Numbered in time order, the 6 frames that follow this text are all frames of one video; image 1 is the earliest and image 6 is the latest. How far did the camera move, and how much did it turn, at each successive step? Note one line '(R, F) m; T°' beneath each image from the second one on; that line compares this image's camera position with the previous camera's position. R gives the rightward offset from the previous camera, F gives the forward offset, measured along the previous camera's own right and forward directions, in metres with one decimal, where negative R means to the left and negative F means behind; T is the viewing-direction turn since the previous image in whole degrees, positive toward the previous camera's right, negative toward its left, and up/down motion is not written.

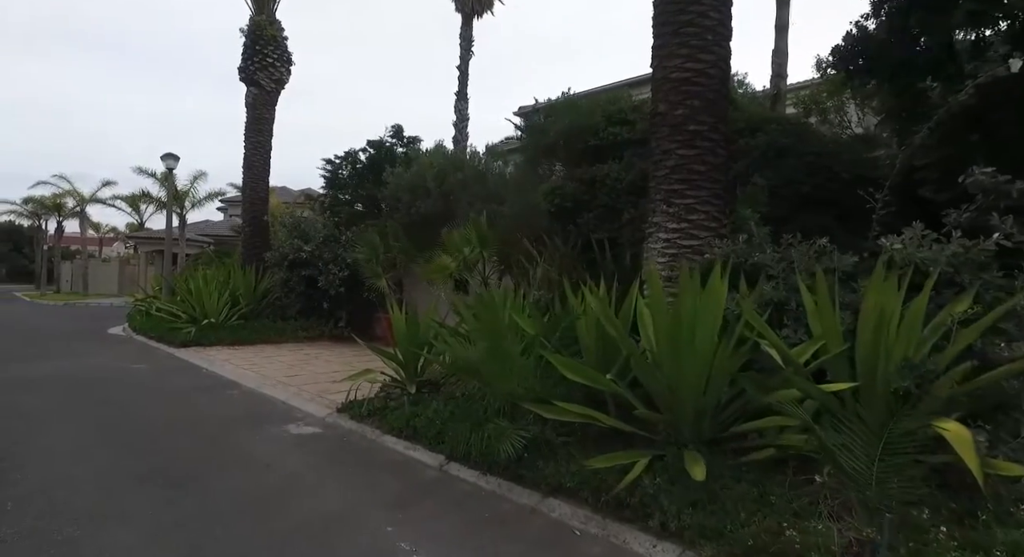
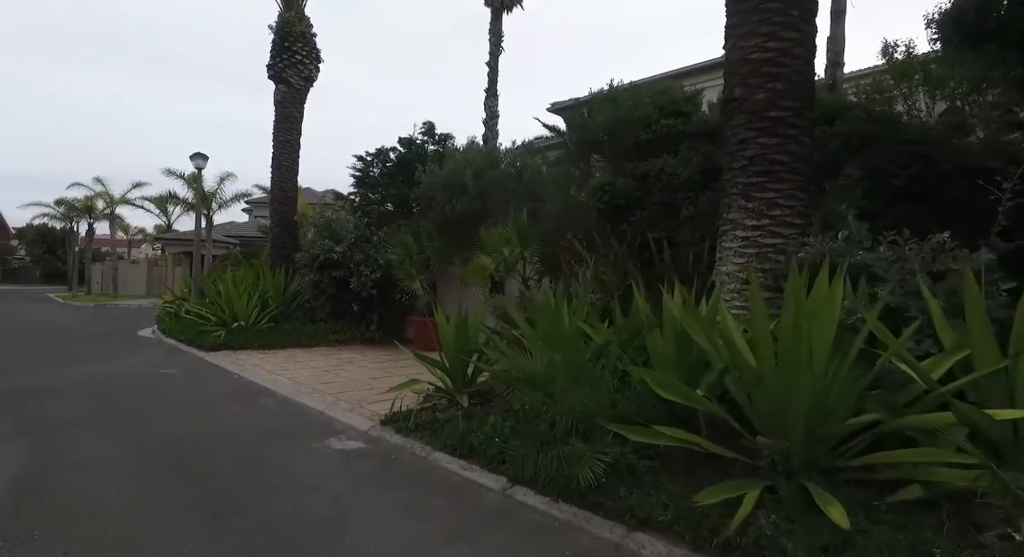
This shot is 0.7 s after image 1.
(-0.4, +0.5) m; -2°
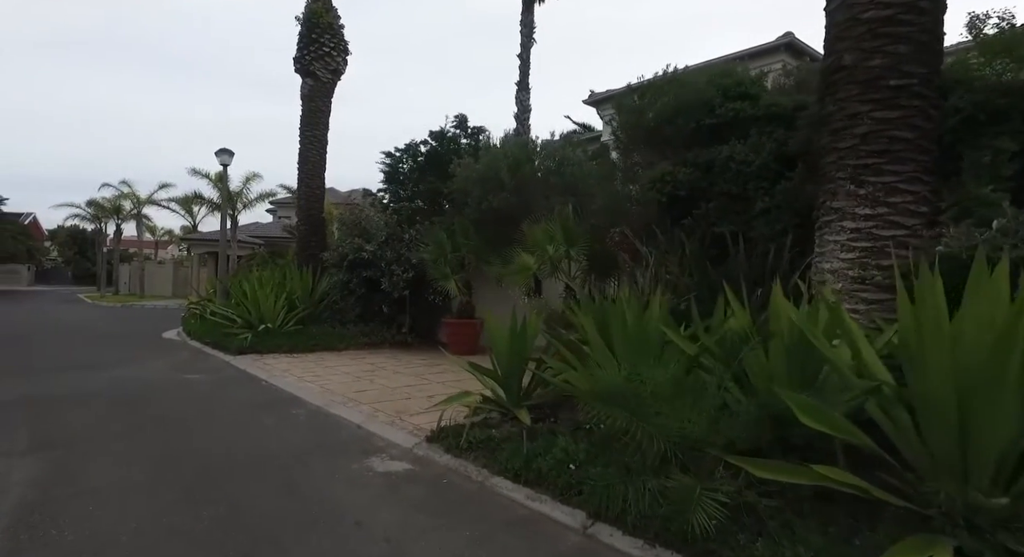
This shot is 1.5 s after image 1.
(-0.4, +0.7) m; -2°
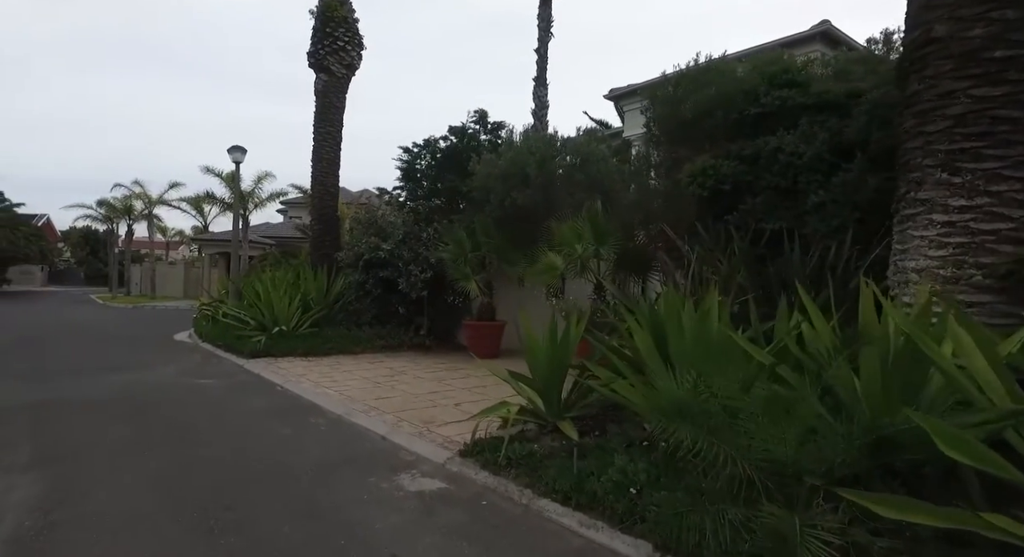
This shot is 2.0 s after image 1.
(-0.3, +0.5) m; -1°
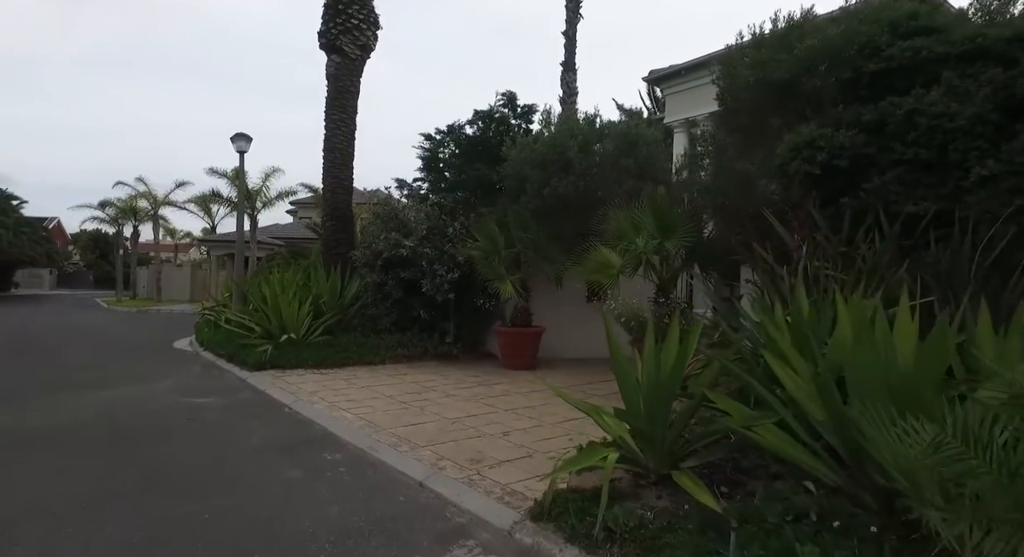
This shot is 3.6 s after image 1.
(-0.5, +1.4) m; -1°
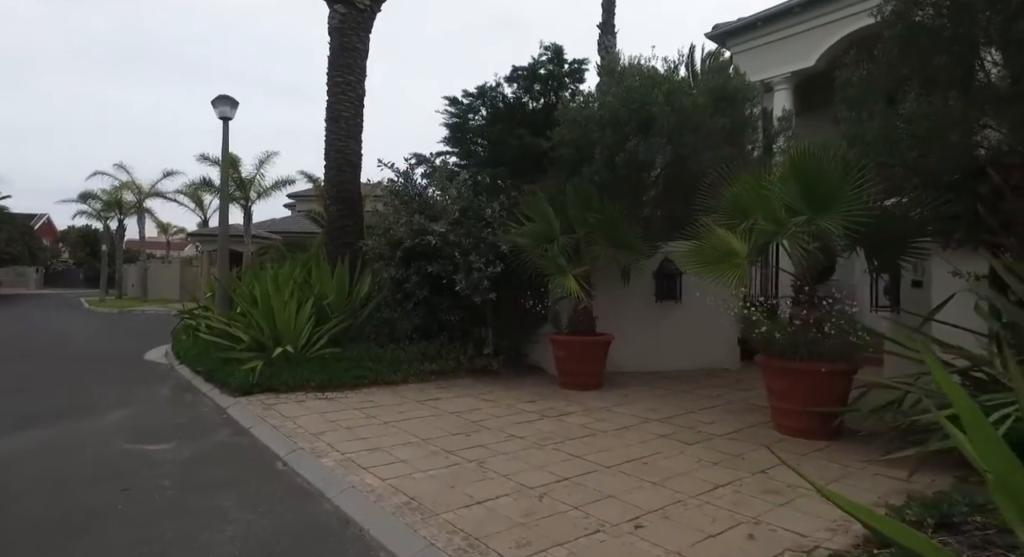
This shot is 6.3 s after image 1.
(-0.8, +2.4) m; 0°
